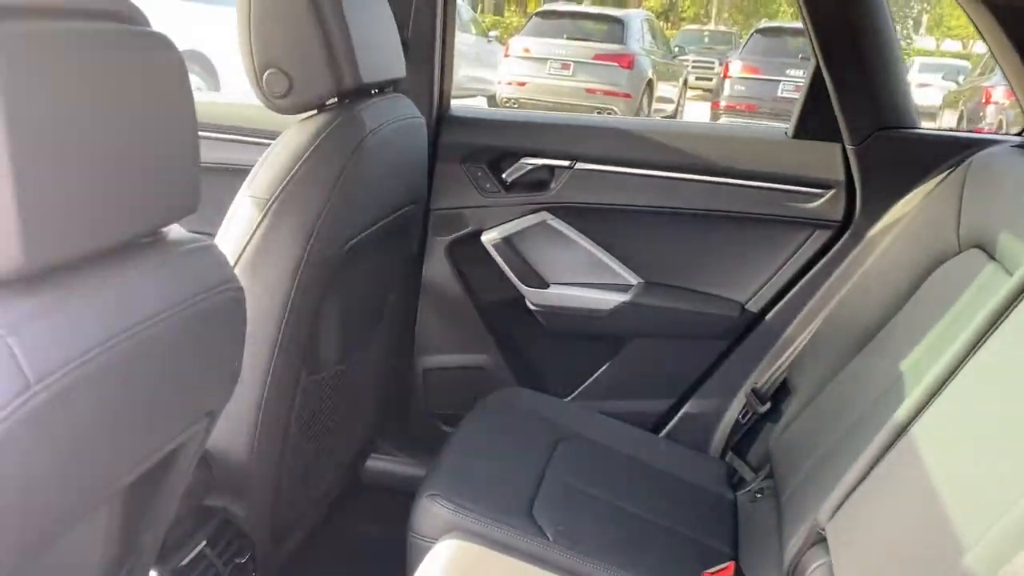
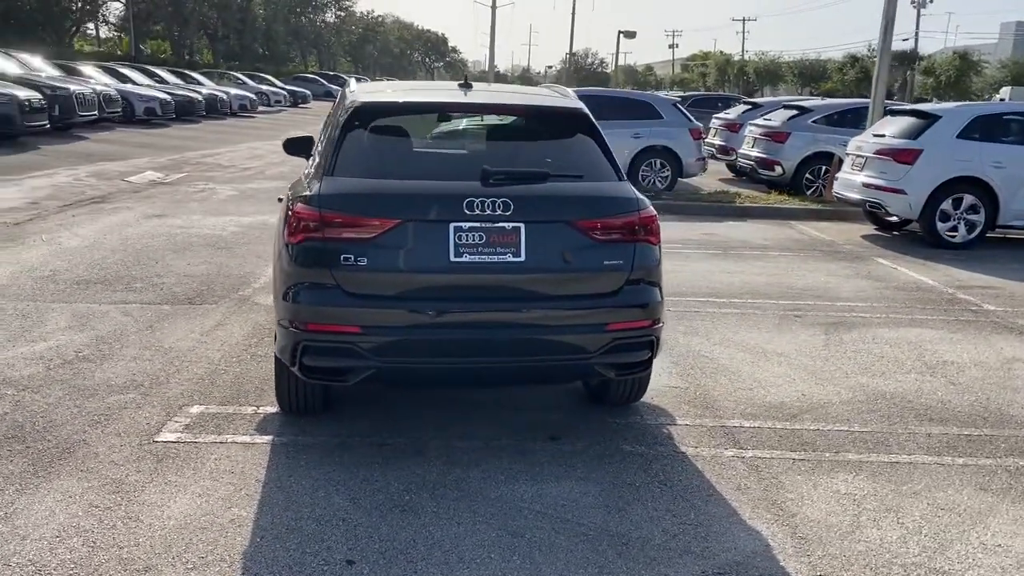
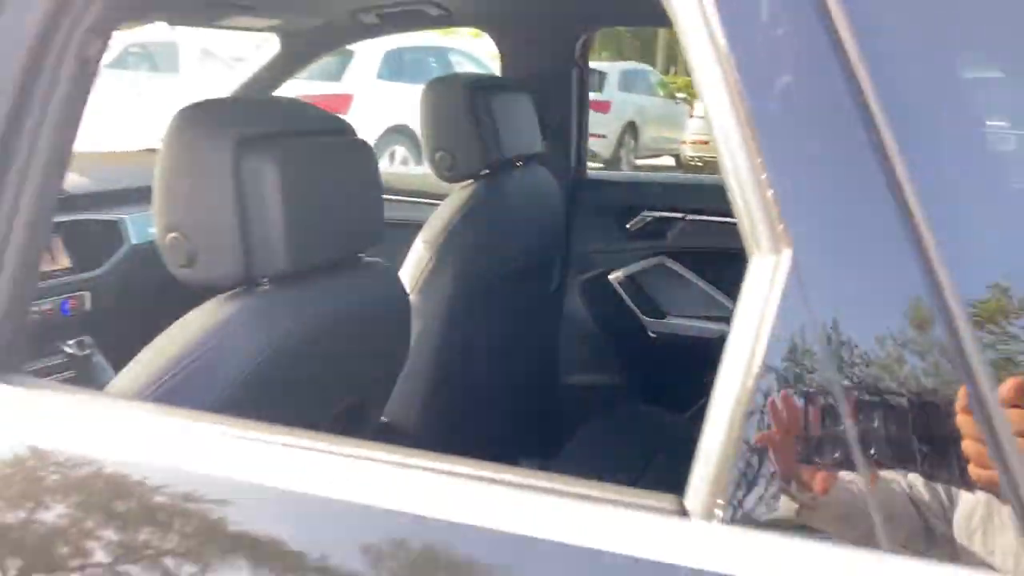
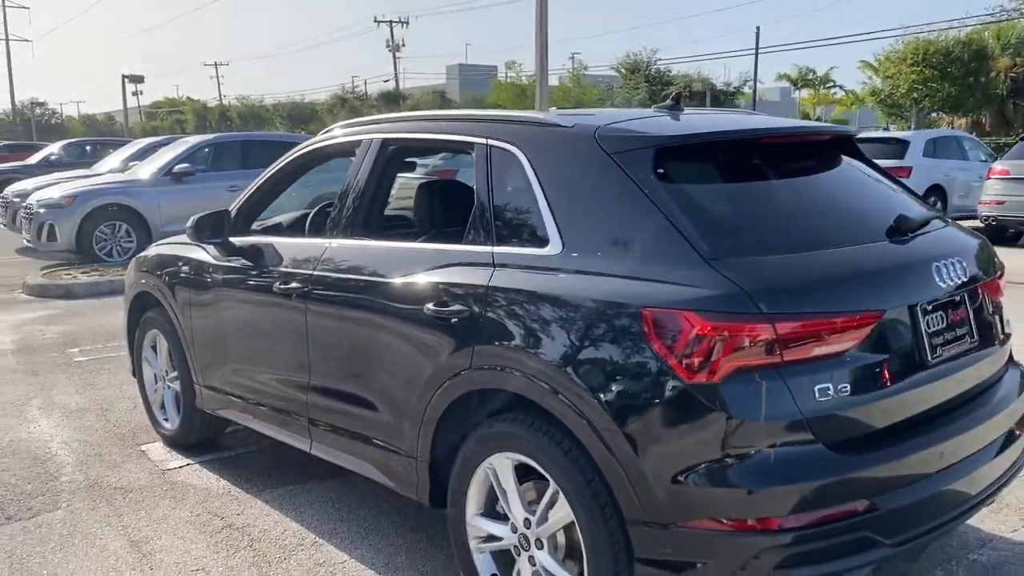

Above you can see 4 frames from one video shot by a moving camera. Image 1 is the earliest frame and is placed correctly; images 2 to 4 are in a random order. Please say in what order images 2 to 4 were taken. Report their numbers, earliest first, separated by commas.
3, 4, 2
